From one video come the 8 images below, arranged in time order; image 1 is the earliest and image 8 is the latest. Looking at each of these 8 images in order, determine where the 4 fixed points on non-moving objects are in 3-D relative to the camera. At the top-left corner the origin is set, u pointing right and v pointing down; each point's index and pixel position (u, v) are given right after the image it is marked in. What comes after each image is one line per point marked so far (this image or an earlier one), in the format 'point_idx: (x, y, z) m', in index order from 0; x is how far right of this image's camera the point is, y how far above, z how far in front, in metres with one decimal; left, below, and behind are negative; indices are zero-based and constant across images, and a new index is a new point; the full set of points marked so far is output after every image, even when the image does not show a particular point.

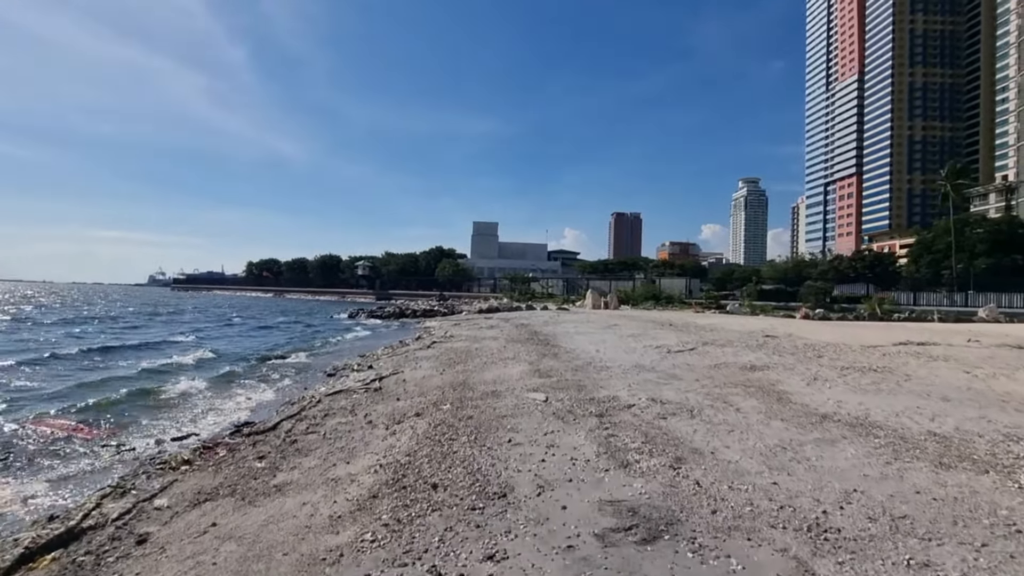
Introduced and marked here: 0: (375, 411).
0: (-2.9, -2.6, +10.6) m
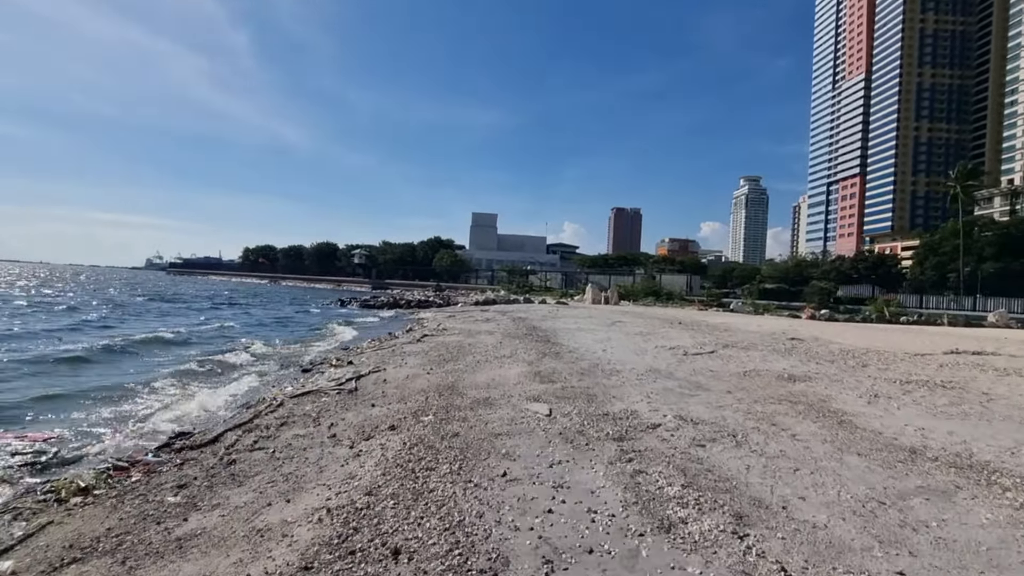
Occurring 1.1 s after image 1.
0: (-2.9, -2.3, +8.9) m
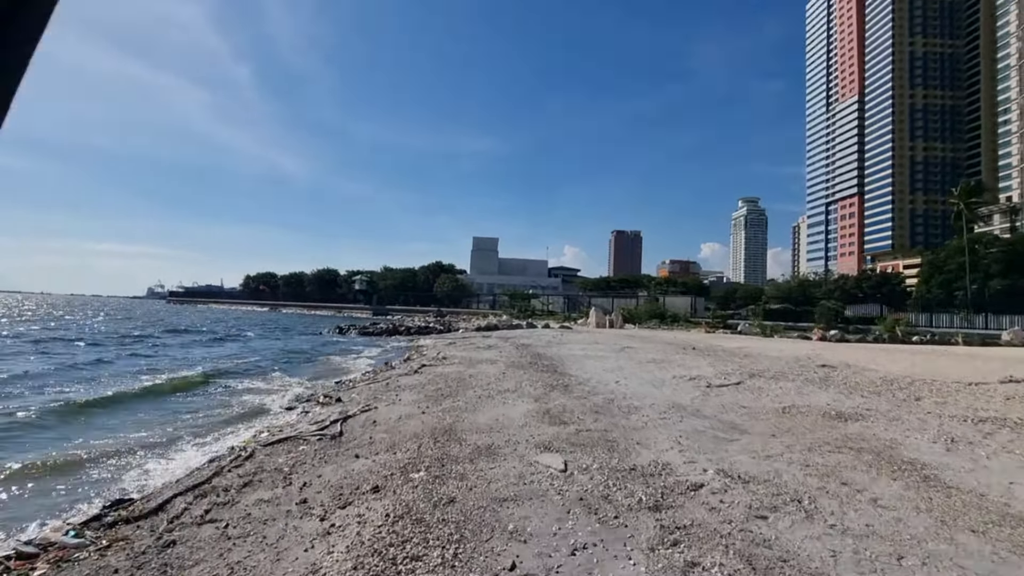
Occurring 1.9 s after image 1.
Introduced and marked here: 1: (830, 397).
0: (-2.8, -2.8, +7.5) m
1: (+6.5, -2.2, +10.5) m
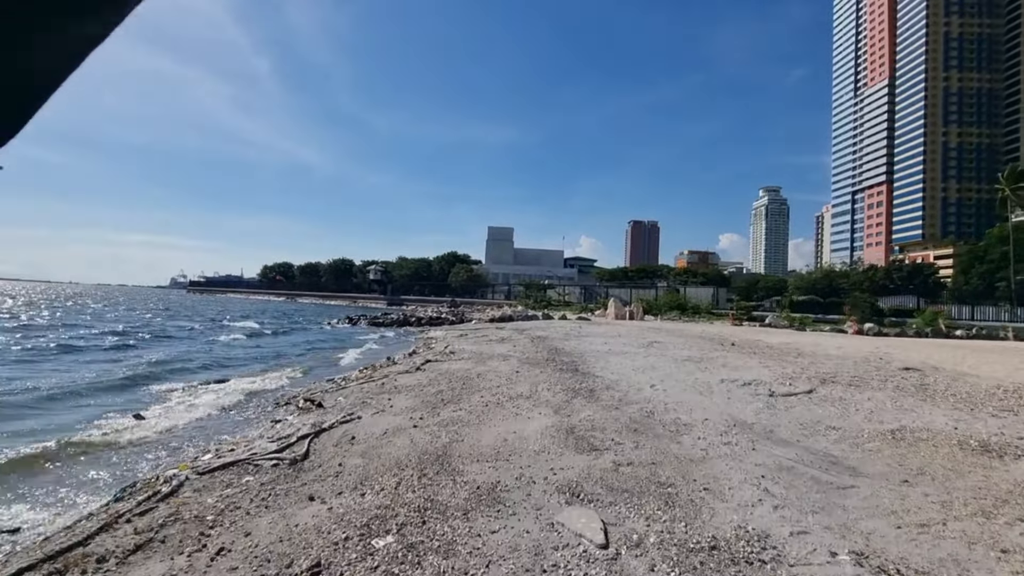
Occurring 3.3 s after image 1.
0: (-2.7, -2.5, +5.2) m
1: (+6.7, -2.0, +7.9) m
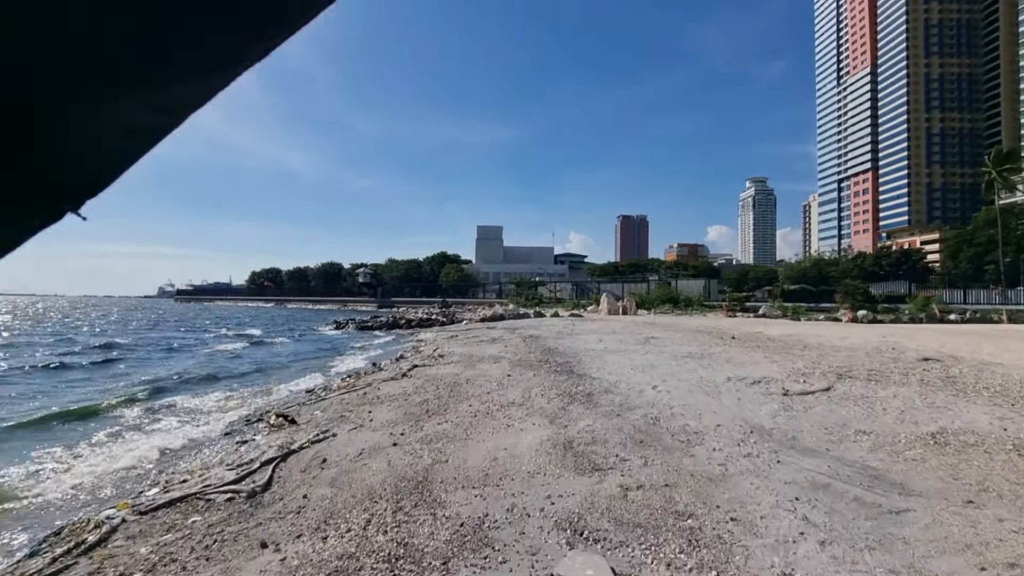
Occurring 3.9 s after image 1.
0: (-2.8, -2.6, +4.2) m
1: (+6.6, -1.7, +7.0) m
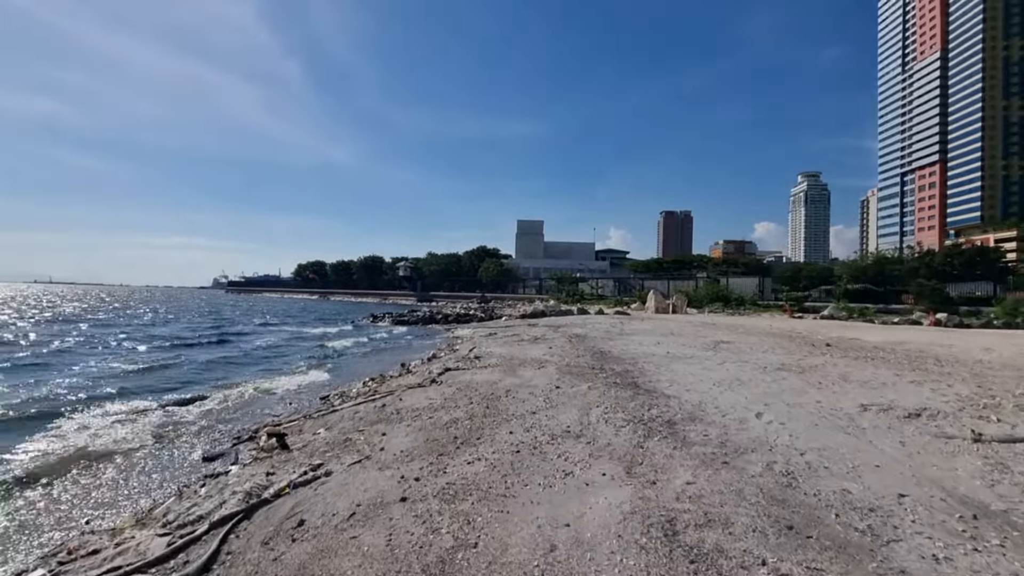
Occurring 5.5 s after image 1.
0: (-2.4, -2.5, +1.7) m
1: (+7.1, -1.7, +3.9) m
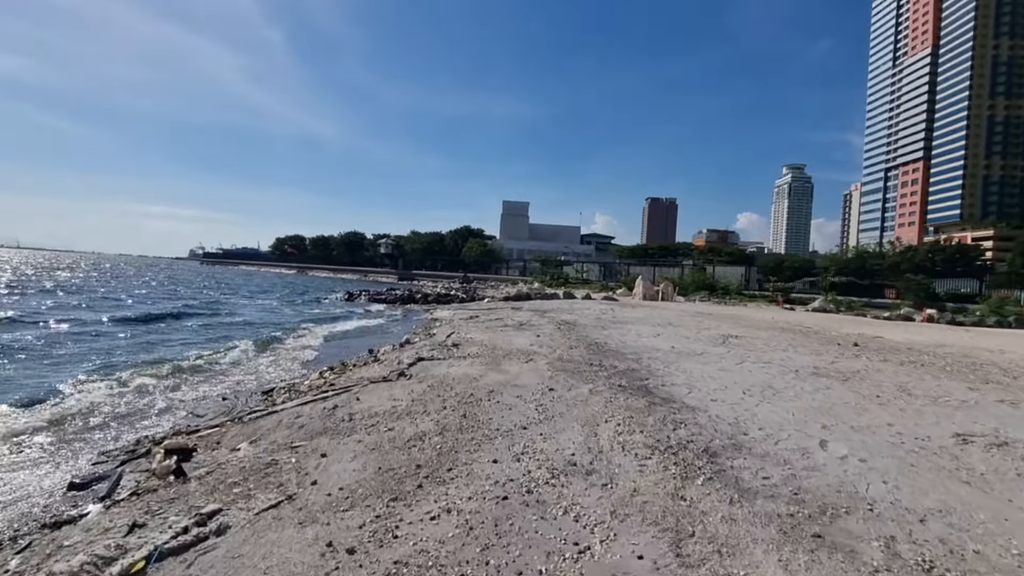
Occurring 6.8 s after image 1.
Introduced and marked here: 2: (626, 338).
0: (-2.4, -2.3, -0.5) m
1: (+7.1, -1.8, +1.9) m
2: (+4.1, -1.7, +17.5) m
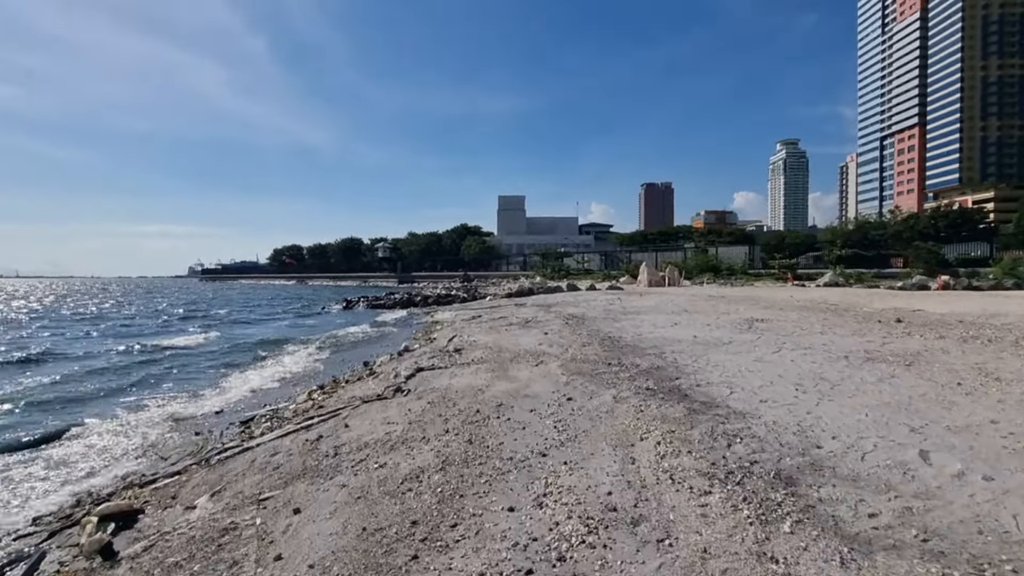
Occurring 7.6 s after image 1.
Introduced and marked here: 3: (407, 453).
0: (-2.2, -2.5, -1.9) m
1: (+7.3, -1.3, +0.6) m
2: (+4.3, -1.3, +16.1) m
3: (-1.3, -2.1, +6.8) m
